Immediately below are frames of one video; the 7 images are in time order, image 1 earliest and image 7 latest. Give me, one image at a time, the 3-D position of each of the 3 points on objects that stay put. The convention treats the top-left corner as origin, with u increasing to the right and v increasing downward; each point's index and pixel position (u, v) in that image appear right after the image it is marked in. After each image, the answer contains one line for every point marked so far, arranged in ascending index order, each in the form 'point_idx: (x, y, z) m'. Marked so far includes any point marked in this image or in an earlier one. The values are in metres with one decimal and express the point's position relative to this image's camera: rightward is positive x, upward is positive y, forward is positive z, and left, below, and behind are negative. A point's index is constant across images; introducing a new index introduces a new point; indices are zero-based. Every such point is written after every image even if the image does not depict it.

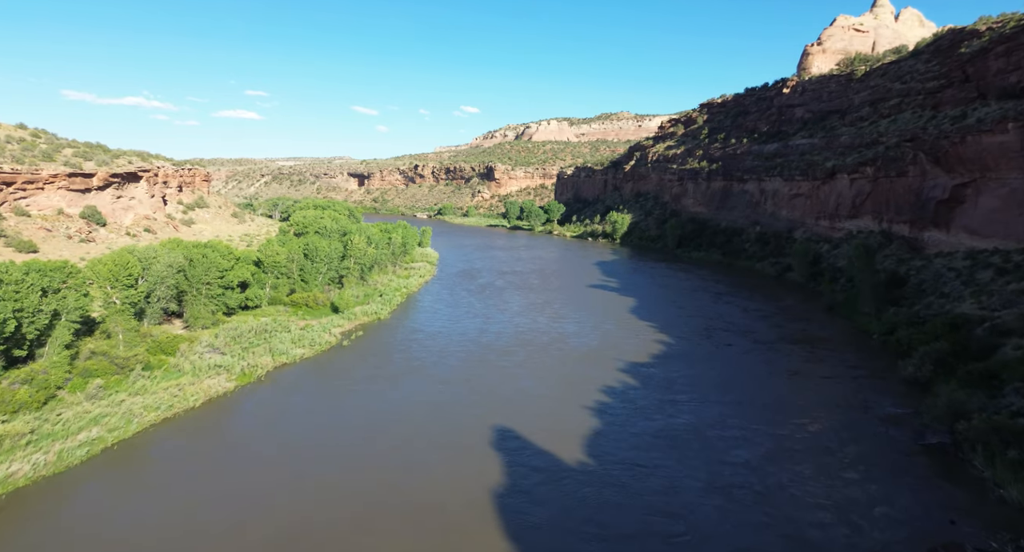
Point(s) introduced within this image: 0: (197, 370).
0: (-9.9, -3.0, +16.9) m
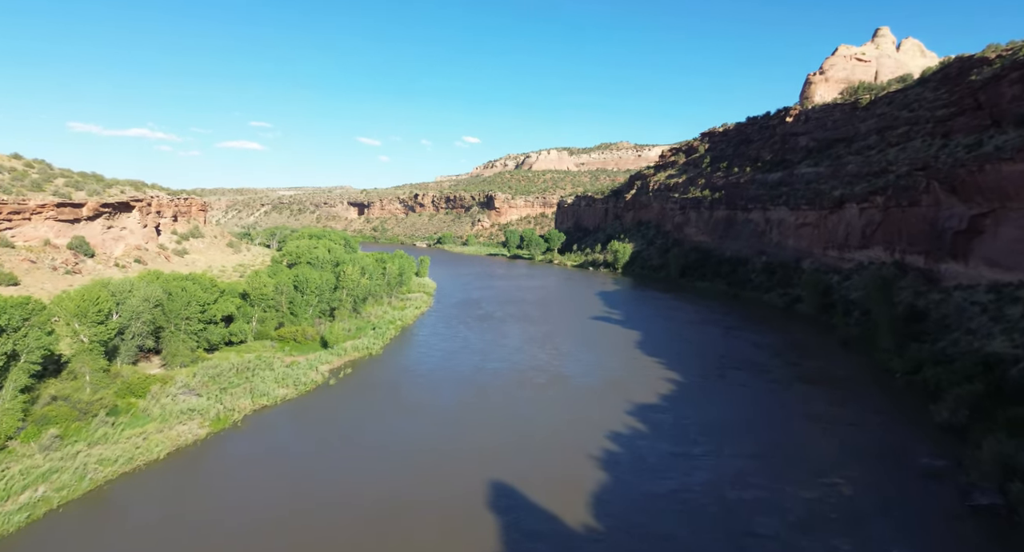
0: (-9.9, -4.0, +15.5) m
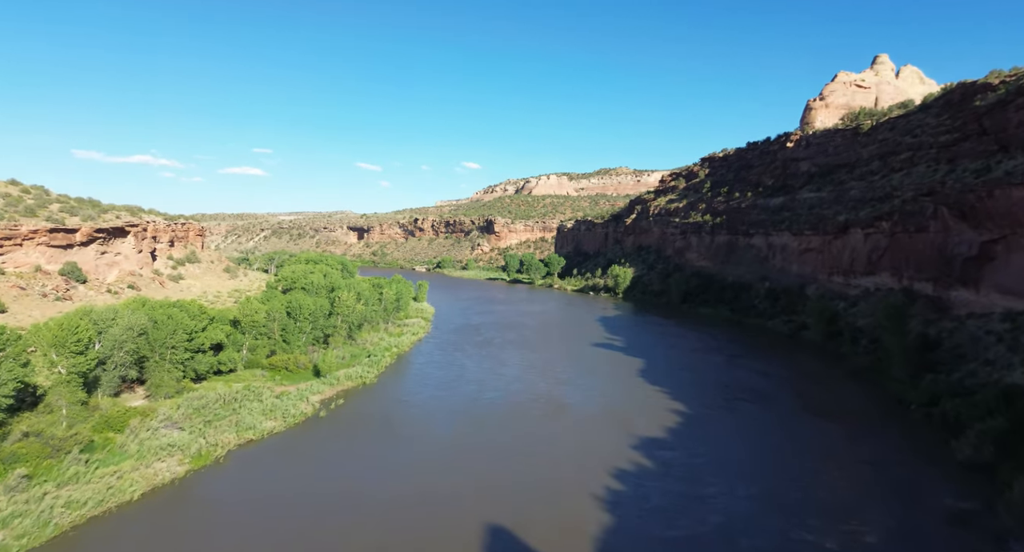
0: (-10.0, -4.8, +14.6) m
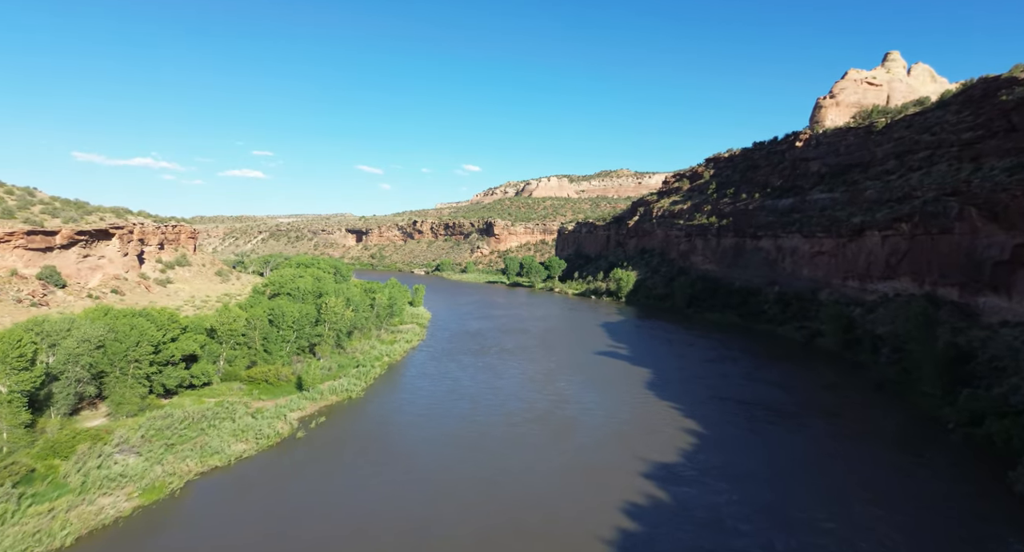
0: (-10.0, -4.9, +12.8) m
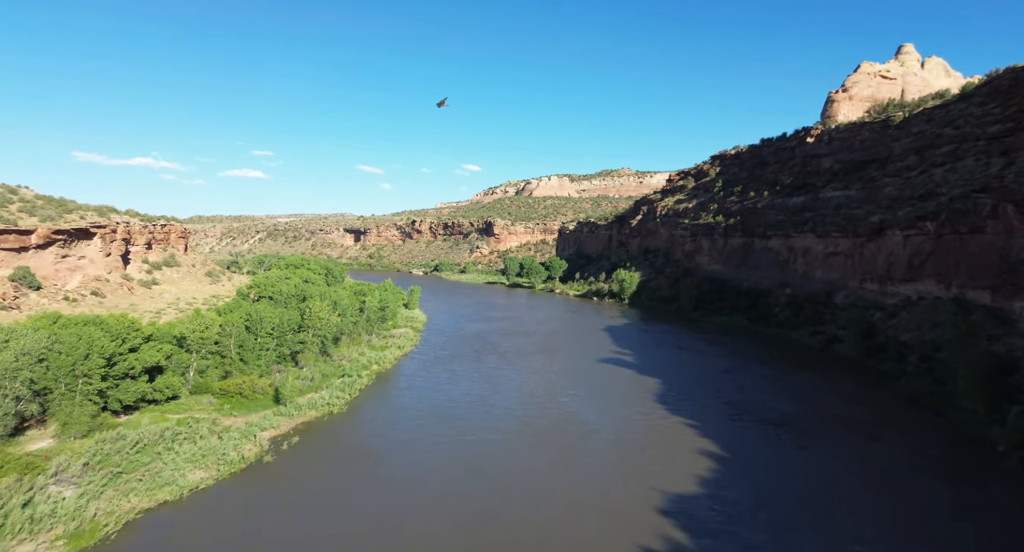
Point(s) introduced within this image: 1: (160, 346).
0: (-10.1, -5.1, +10.9) m
1: (-12.2, -2.4, +18.7) m
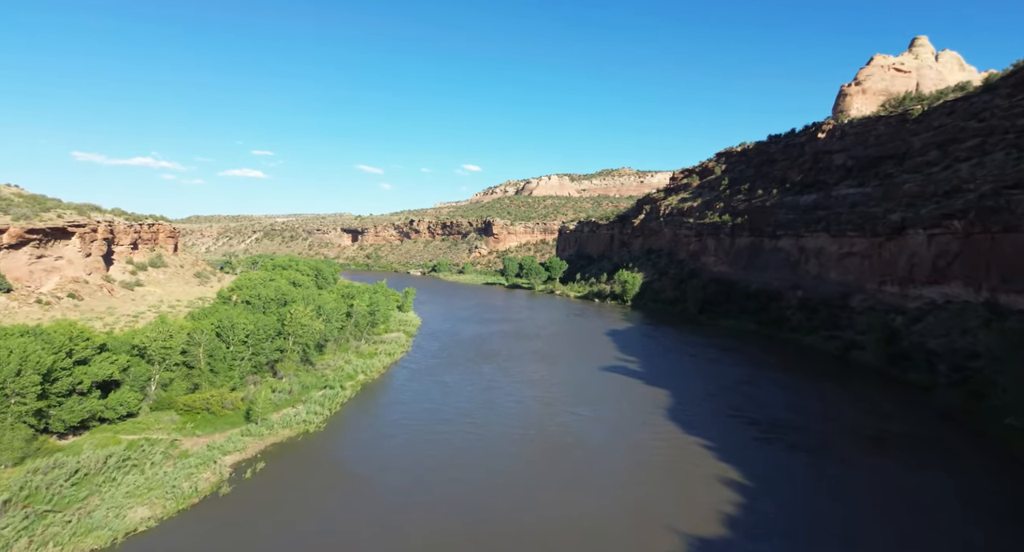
0: (-10.3, -5.2, +8.9) m
1: (-12.3, -2.5, +16.7) m
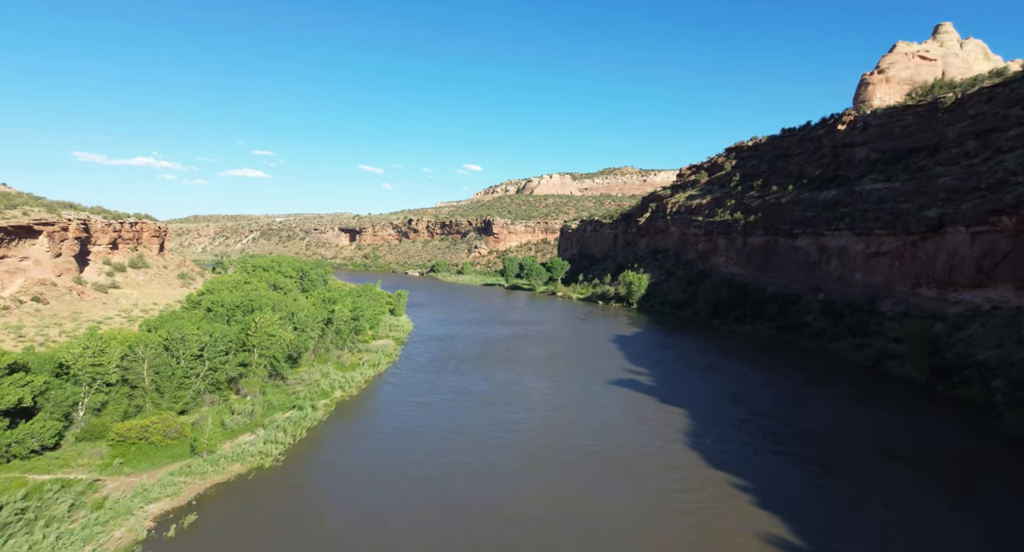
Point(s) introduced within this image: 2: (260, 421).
0: (-10.5, -5.3, +6.2) m
1: (-12.5, -2.7, +13.9) m
2: (-8.3, -4.7, +17.7) m
